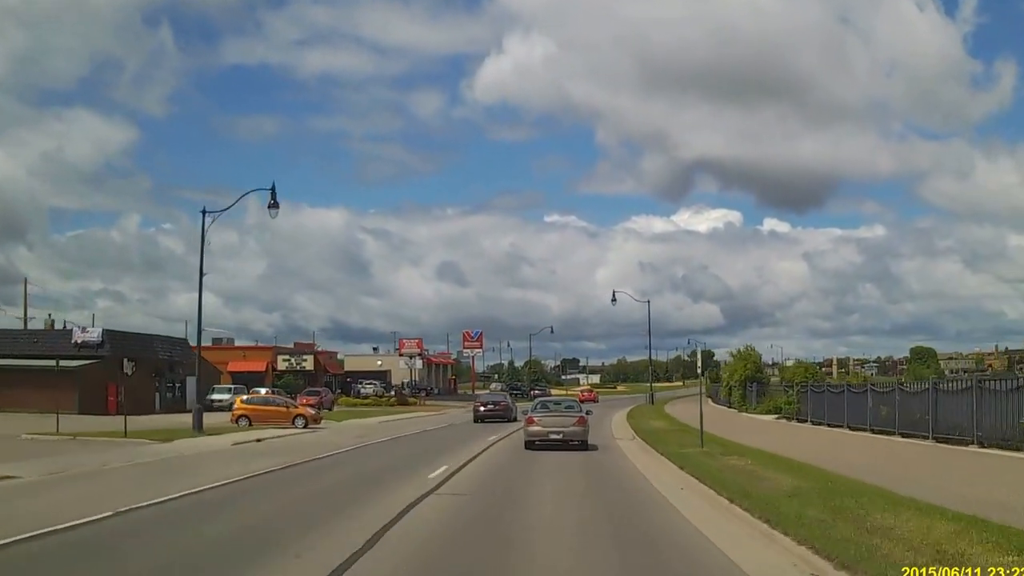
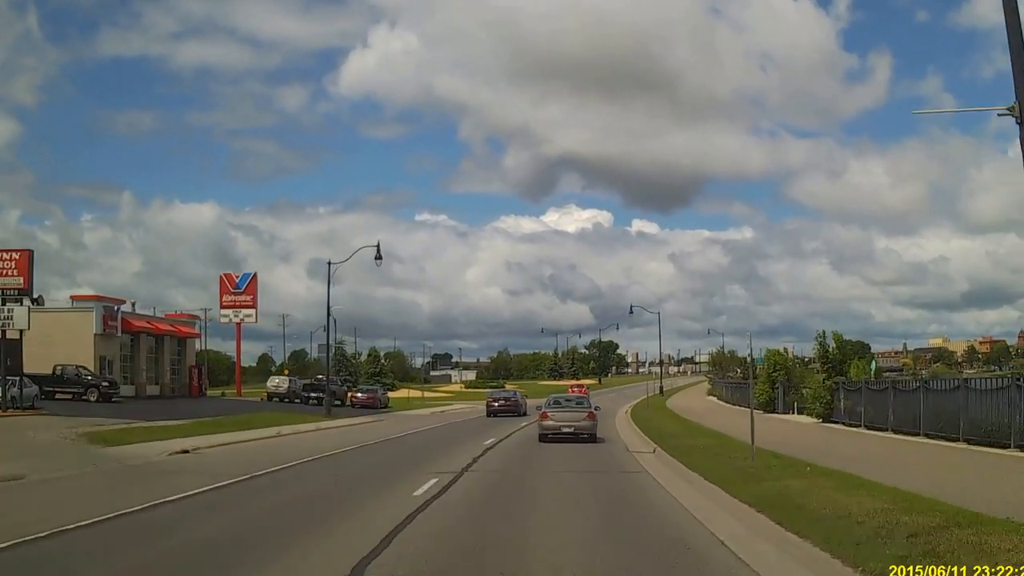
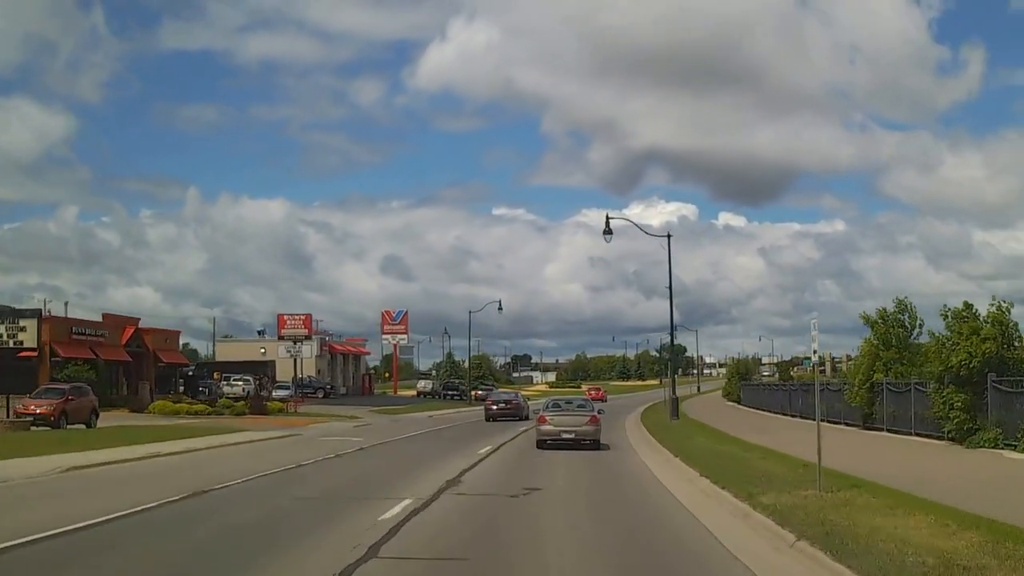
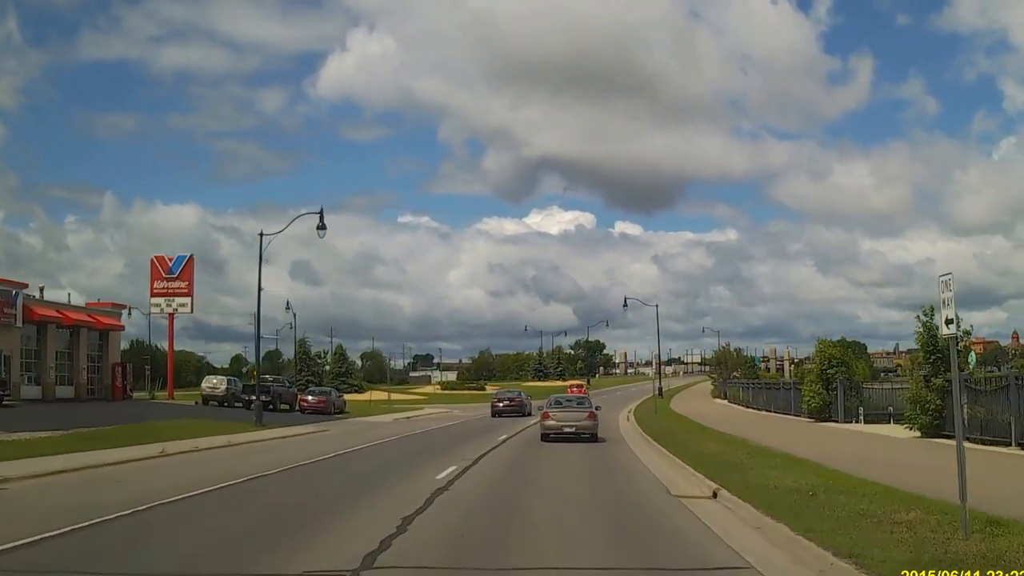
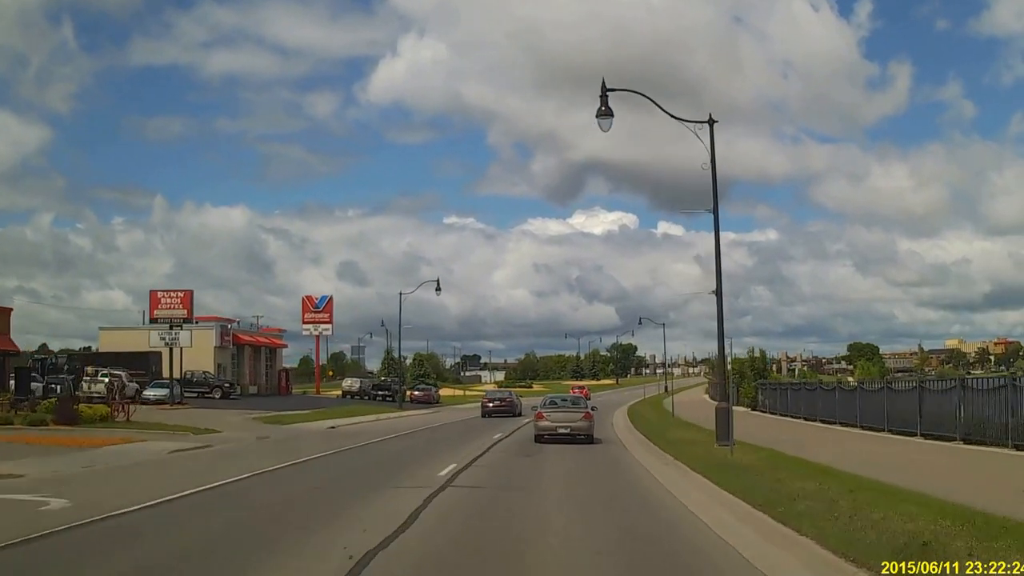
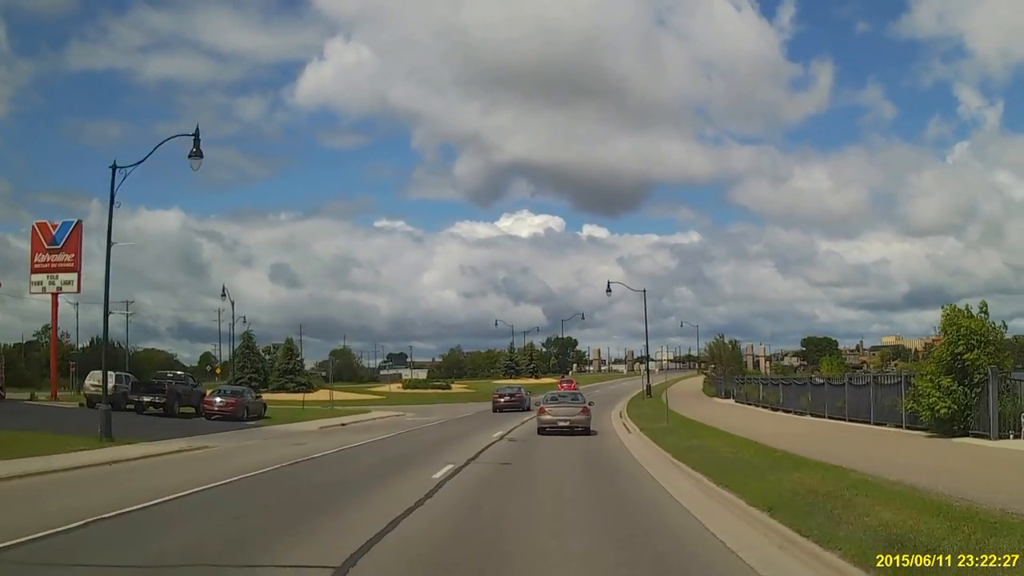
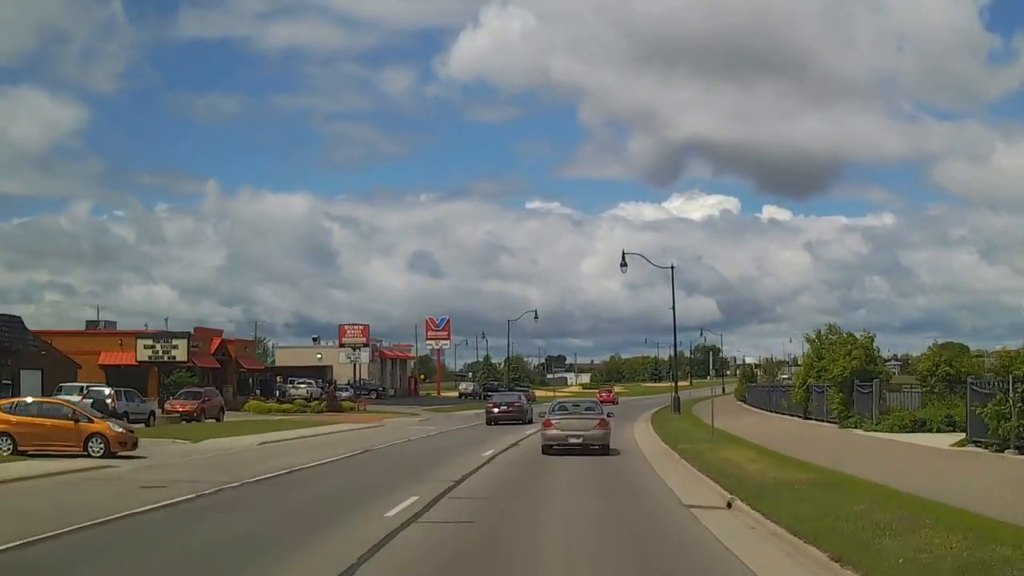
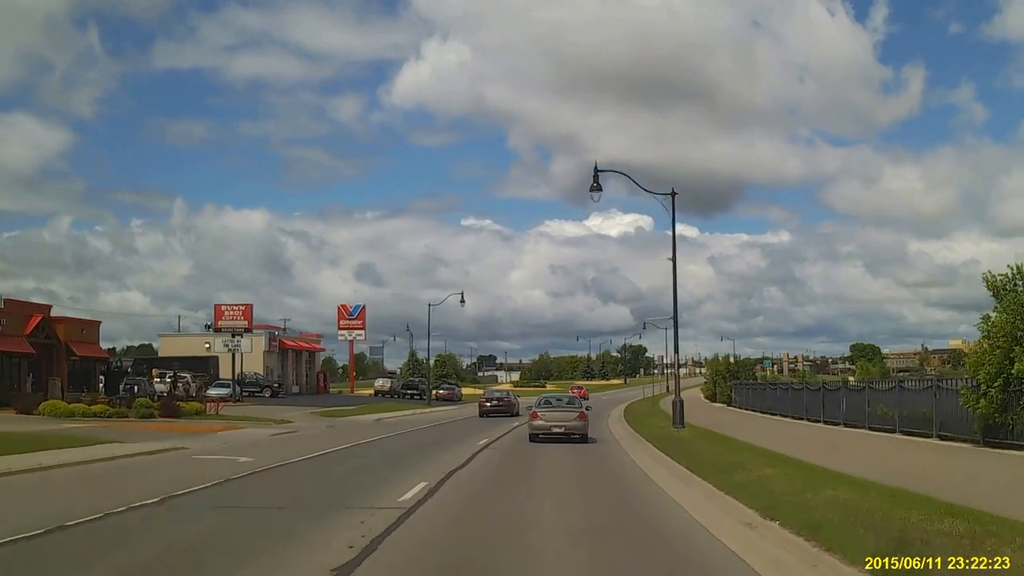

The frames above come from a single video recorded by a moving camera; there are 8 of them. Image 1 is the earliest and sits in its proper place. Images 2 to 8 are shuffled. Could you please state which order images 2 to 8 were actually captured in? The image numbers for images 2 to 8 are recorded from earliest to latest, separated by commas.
7, 3, 8, 5, 2, 4, 6
